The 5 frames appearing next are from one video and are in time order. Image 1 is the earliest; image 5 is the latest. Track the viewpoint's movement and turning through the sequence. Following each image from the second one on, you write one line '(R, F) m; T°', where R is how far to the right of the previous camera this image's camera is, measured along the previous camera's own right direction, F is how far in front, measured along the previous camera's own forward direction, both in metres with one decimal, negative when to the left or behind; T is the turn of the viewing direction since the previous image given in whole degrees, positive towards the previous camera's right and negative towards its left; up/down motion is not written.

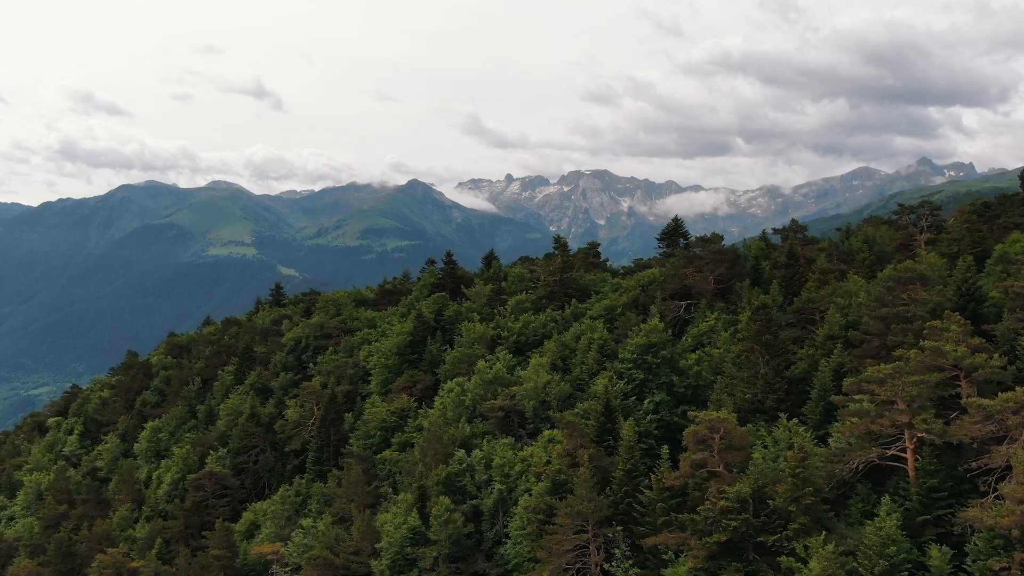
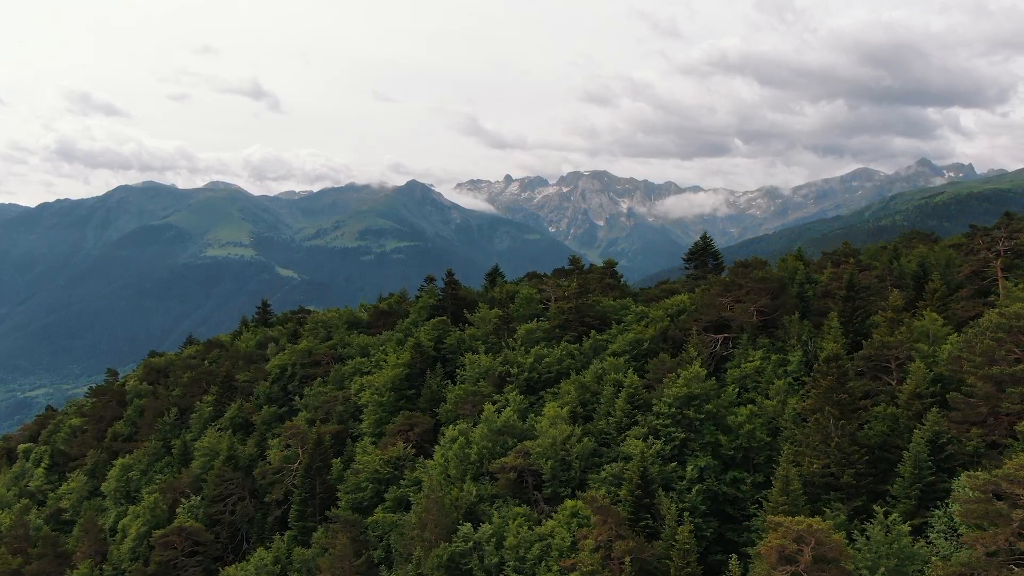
(-1.0, +10.8) m; 0°
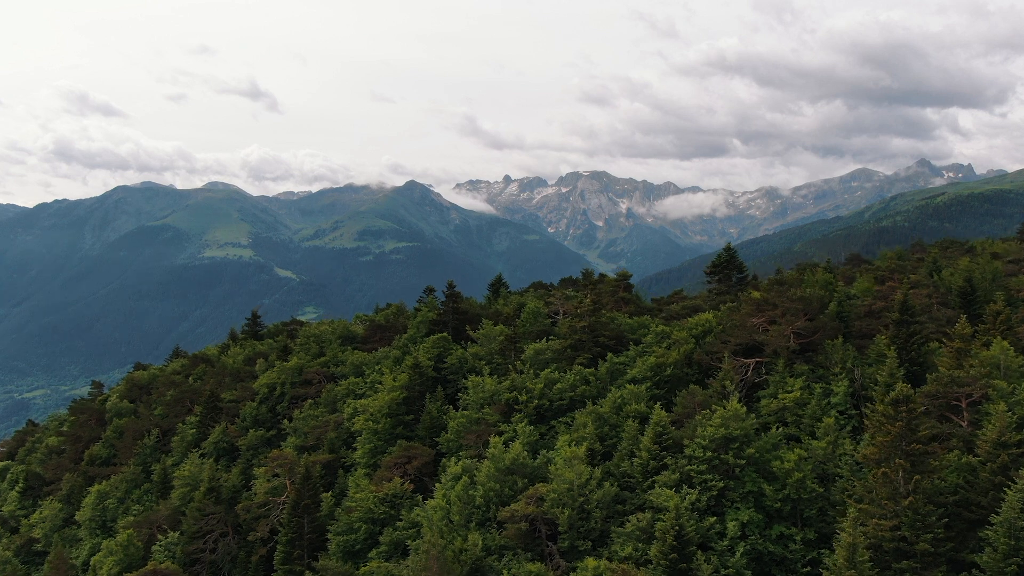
(-0.7, +7.3) m; 0°
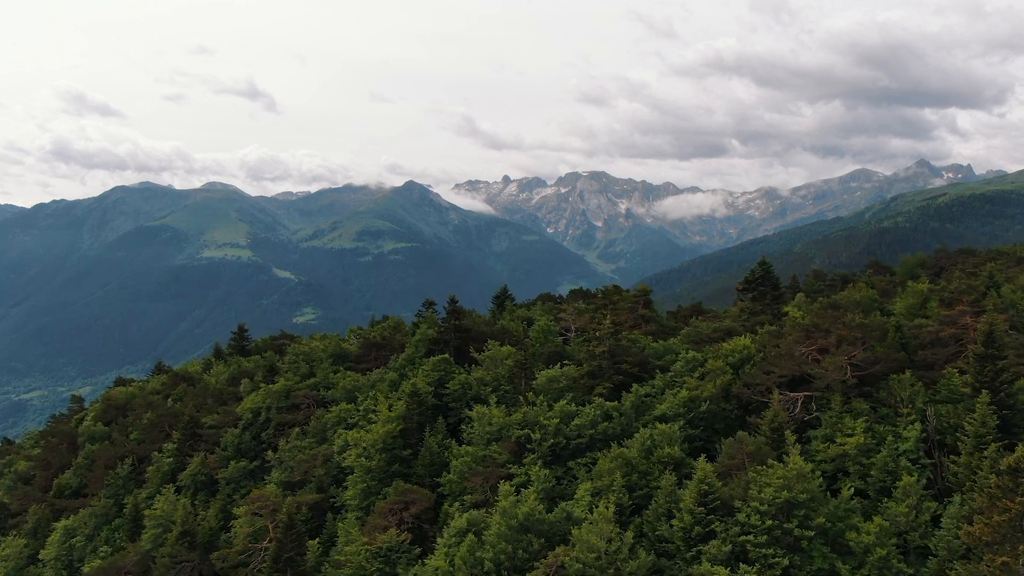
(-0.9, +8.7) m; 0°
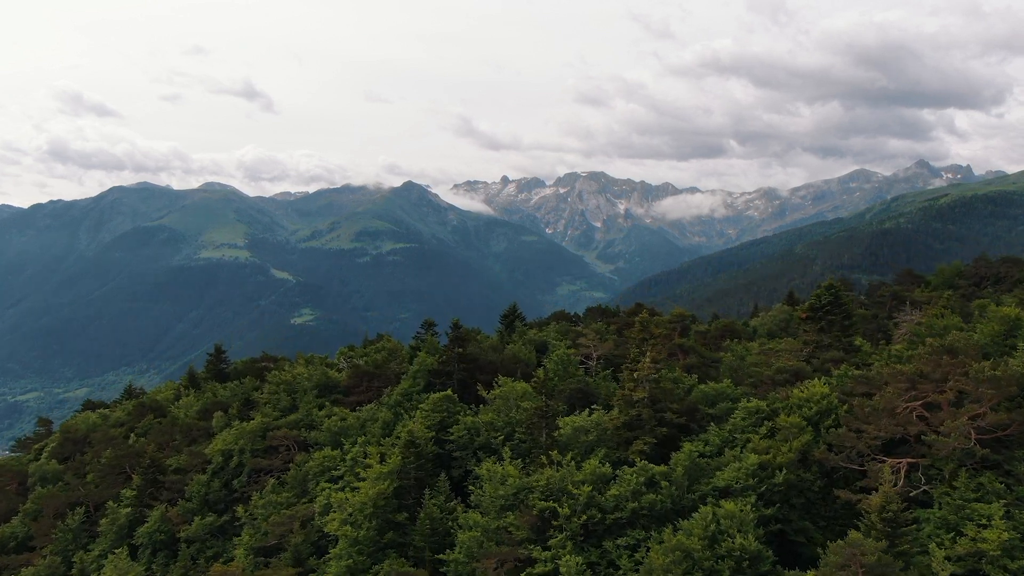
(-1.3, +12.6) m; 0°
